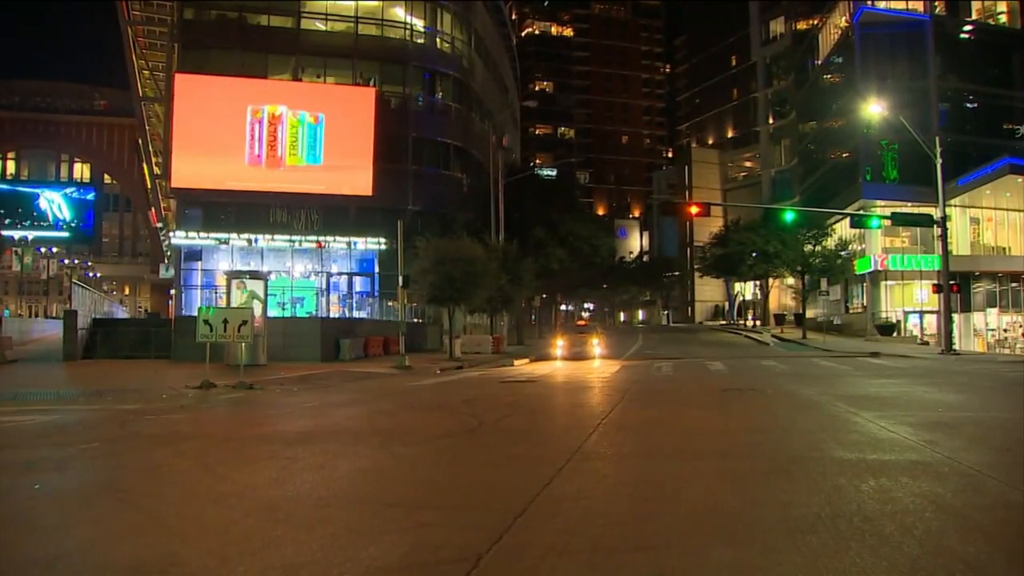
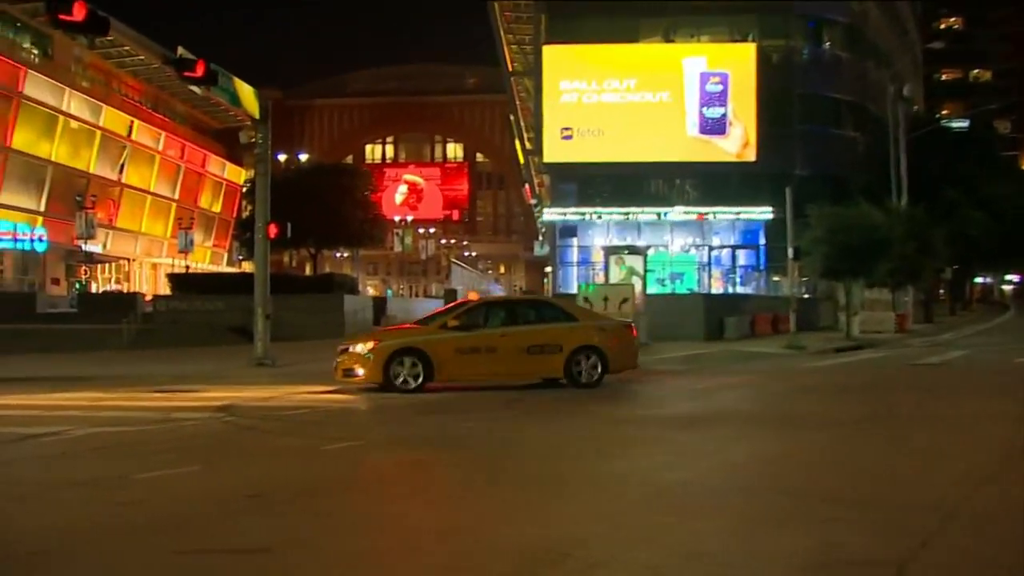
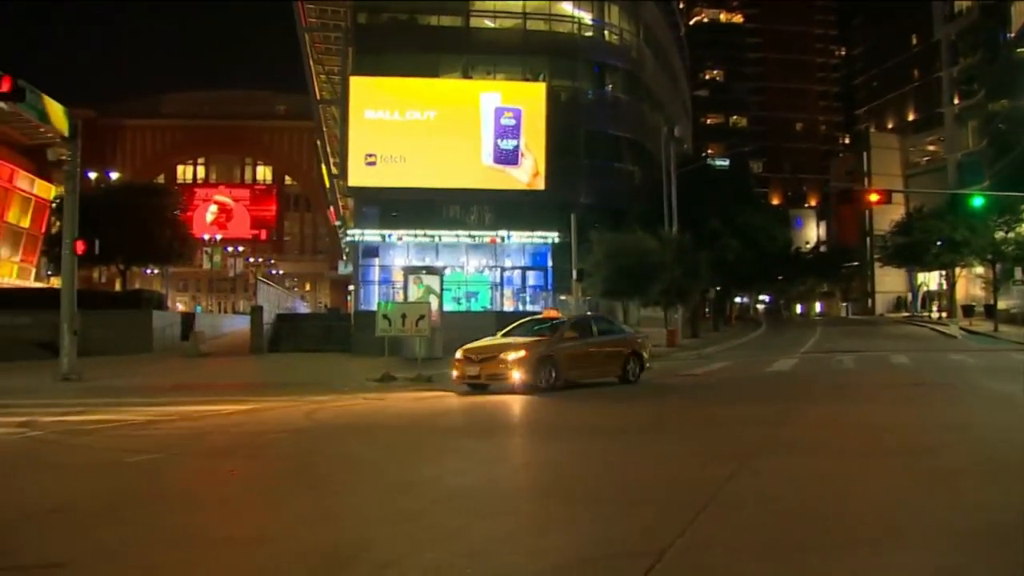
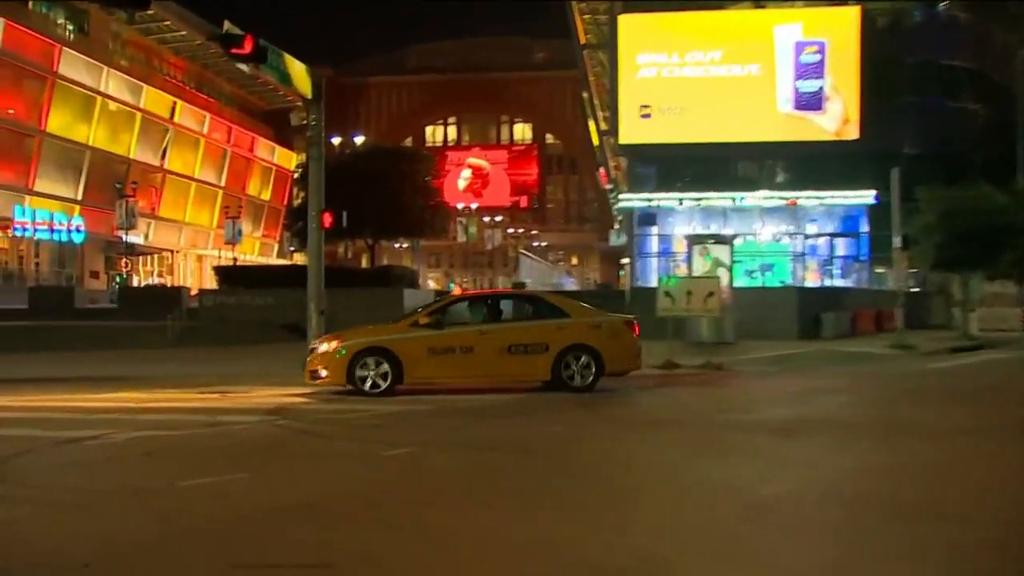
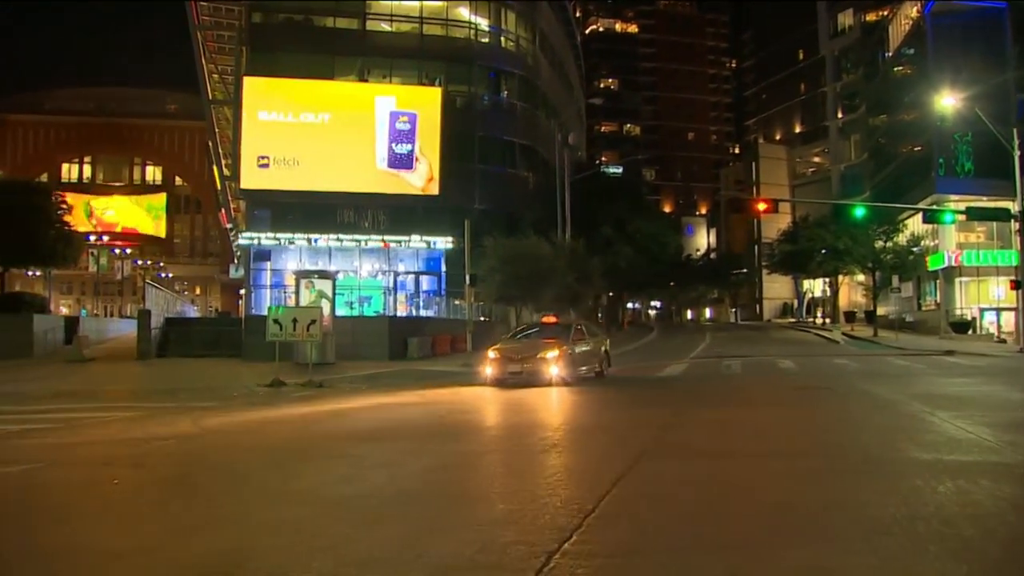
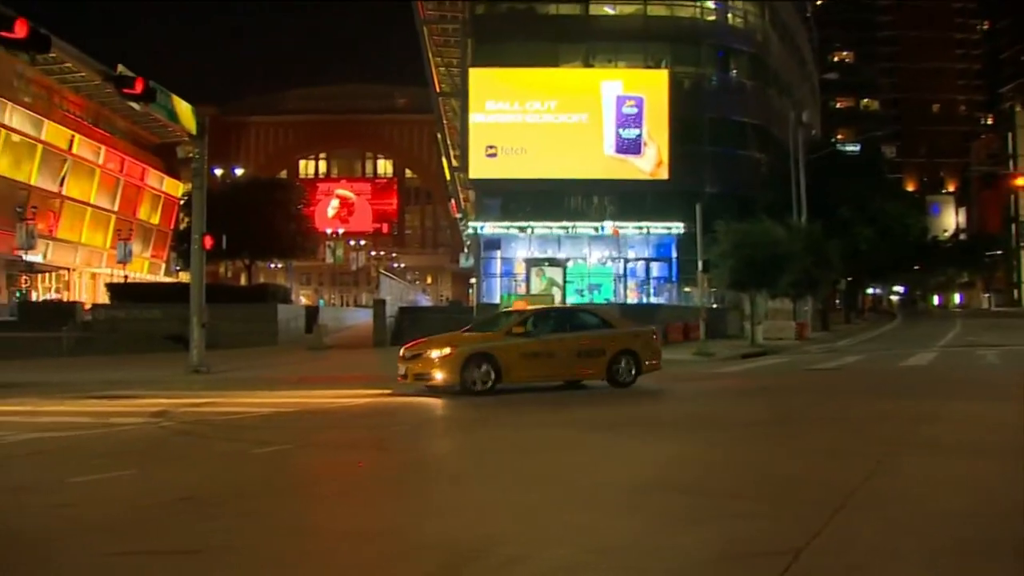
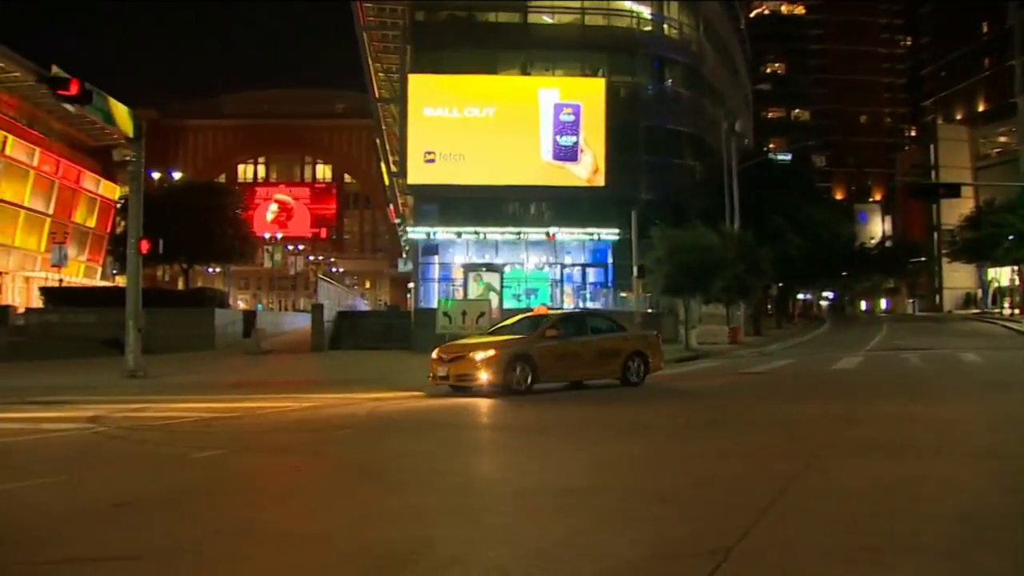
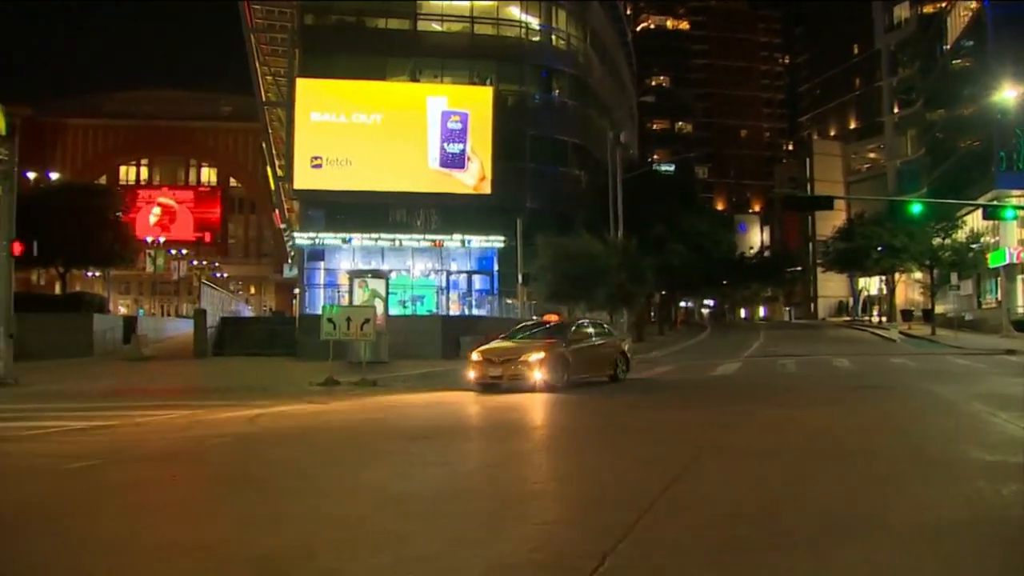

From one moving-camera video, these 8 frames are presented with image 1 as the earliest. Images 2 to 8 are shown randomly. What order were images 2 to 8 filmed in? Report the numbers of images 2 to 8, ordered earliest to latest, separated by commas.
5, 8, 3, 7, 6, 2, 4
